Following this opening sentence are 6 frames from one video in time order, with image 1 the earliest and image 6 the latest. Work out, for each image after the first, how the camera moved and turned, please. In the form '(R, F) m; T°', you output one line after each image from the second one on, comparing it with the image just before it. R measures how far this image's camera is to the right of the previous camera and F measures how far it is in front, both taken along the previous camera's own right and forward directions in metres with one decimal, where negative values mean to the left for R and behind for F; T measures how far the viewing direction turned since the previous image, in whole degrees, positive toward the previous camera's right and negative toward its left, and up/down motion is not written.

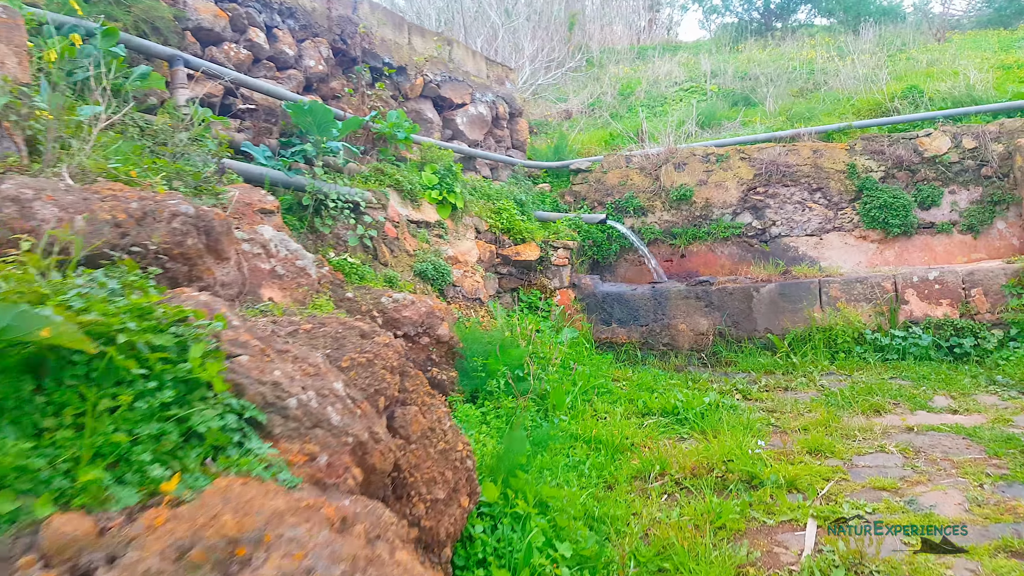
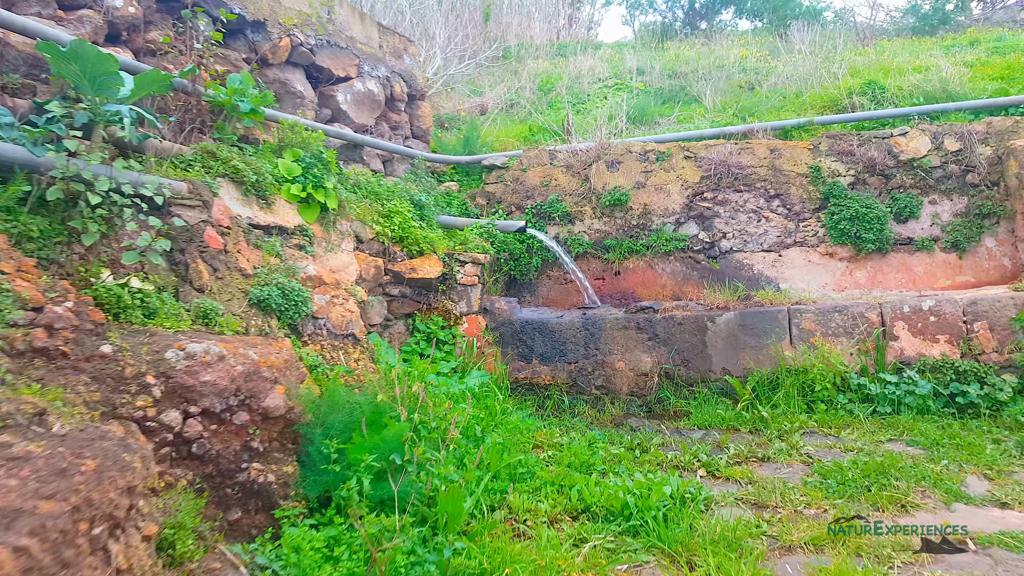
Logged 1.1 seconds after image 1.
(+0.2, +1.9) m; +7°
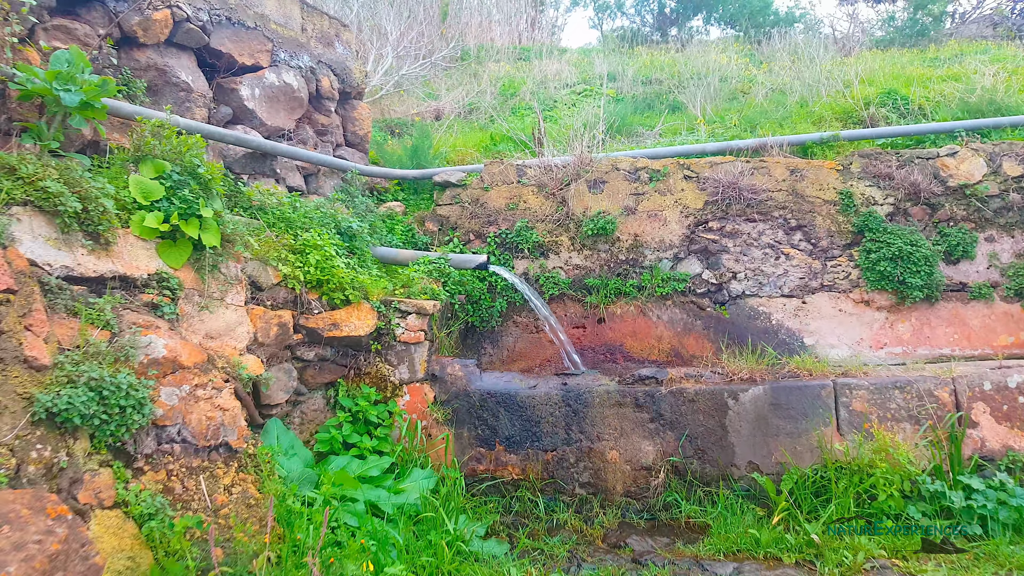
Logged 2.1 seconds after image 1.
(0.0, +1.7) m; +3°
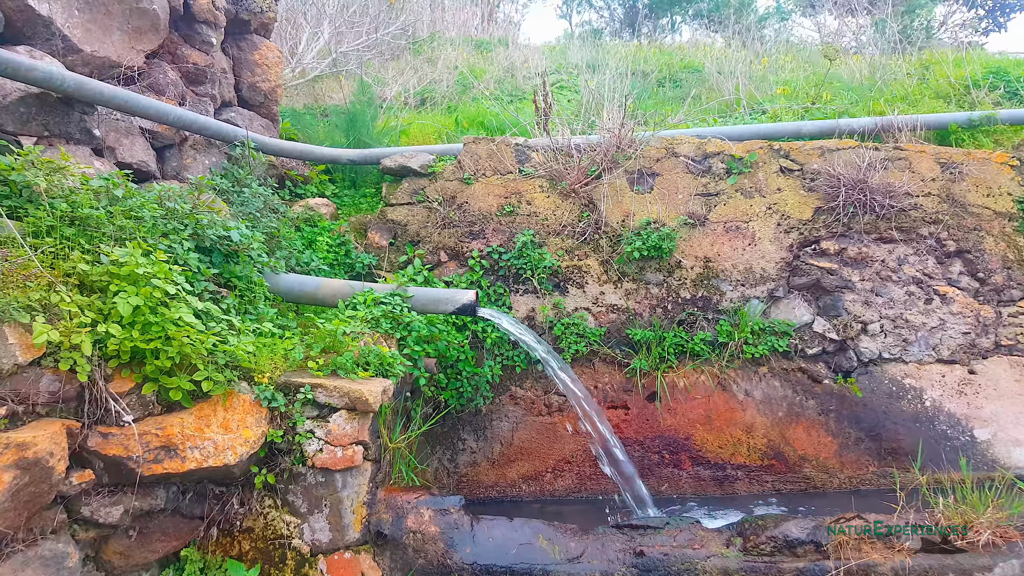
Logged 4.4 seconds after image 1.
(-0.3, +2.5) m; +5°
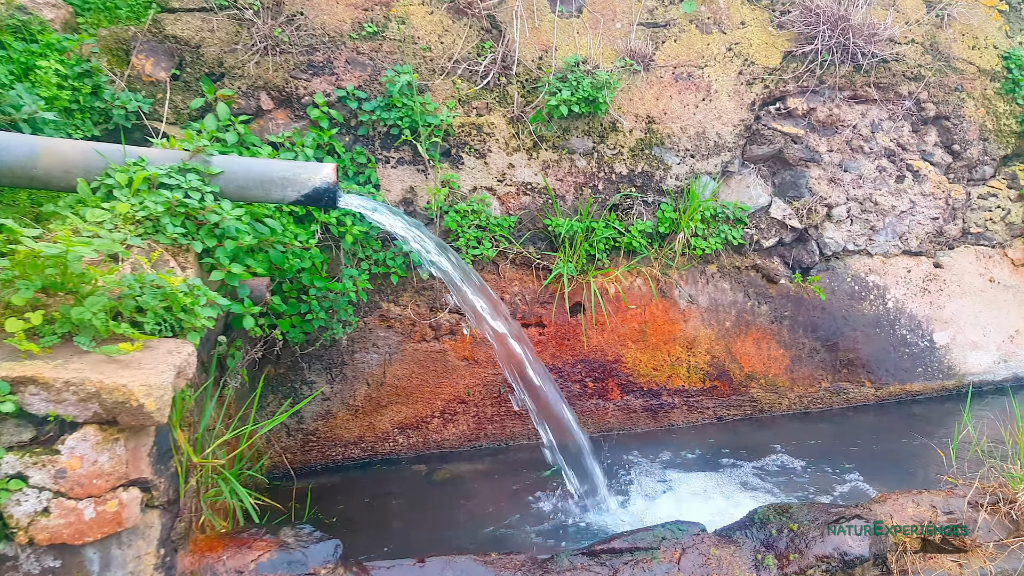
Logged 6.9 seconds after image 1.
(-0.2, +1.3) m; +15°
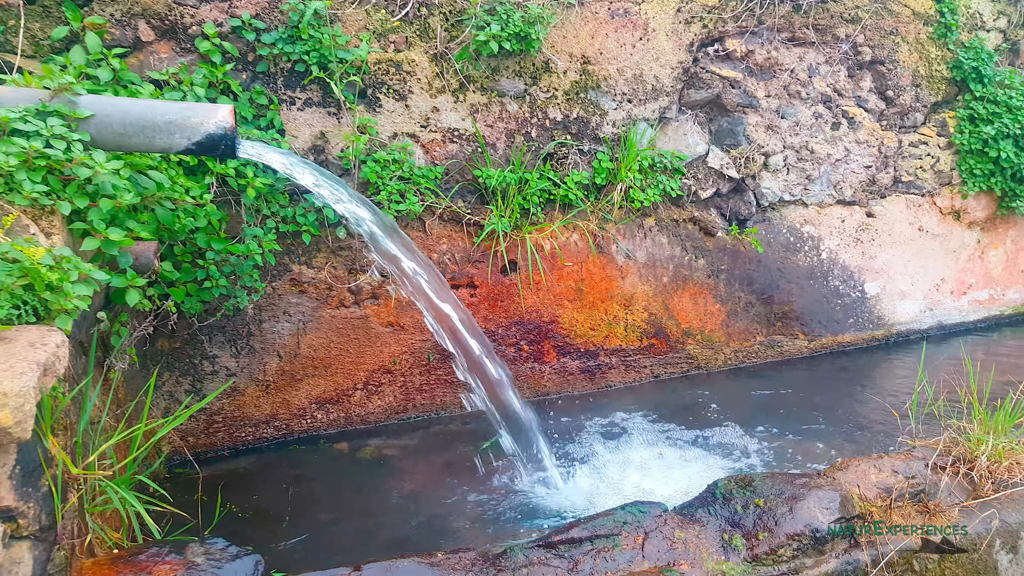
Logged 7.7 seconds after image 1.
(-0.1, +0.2) m; +7°
